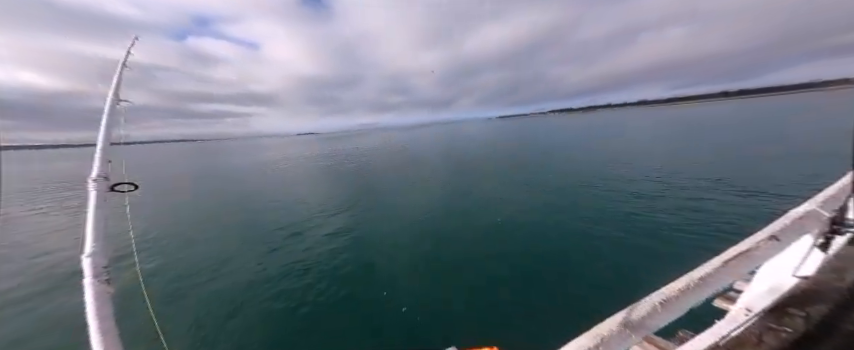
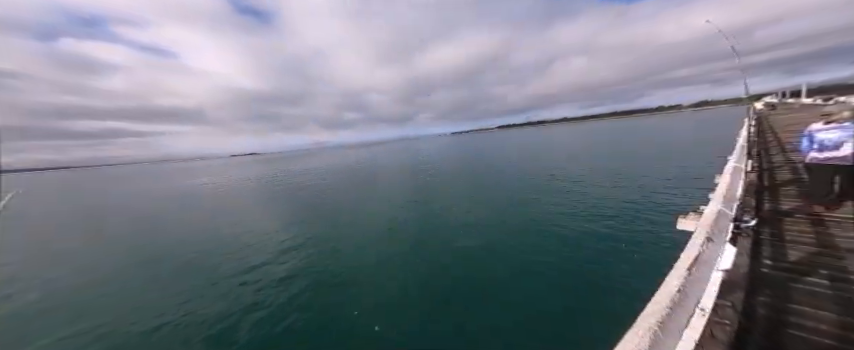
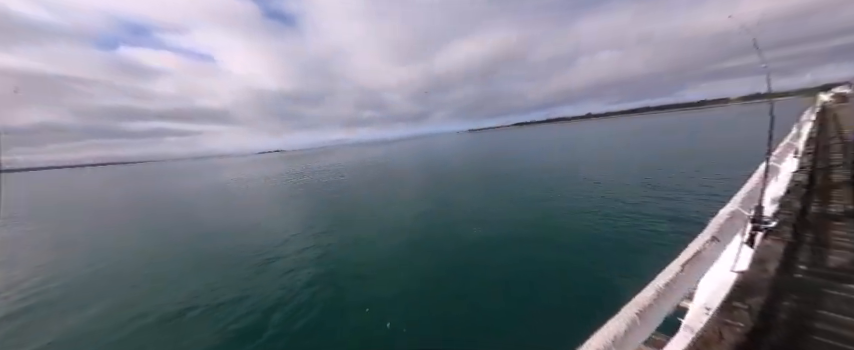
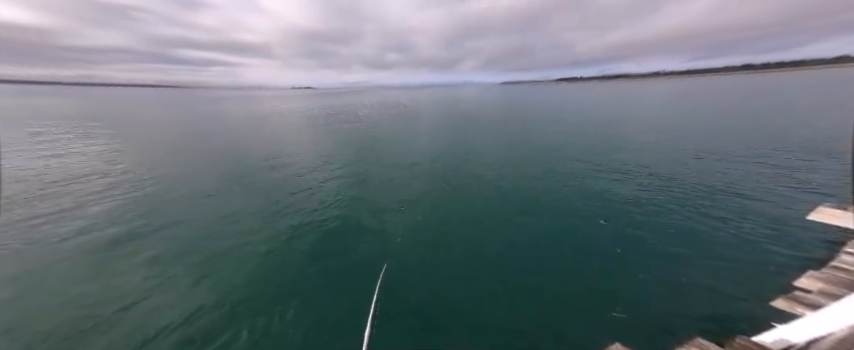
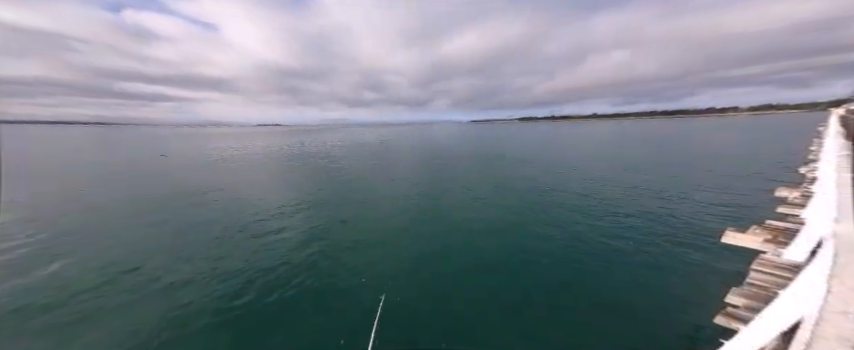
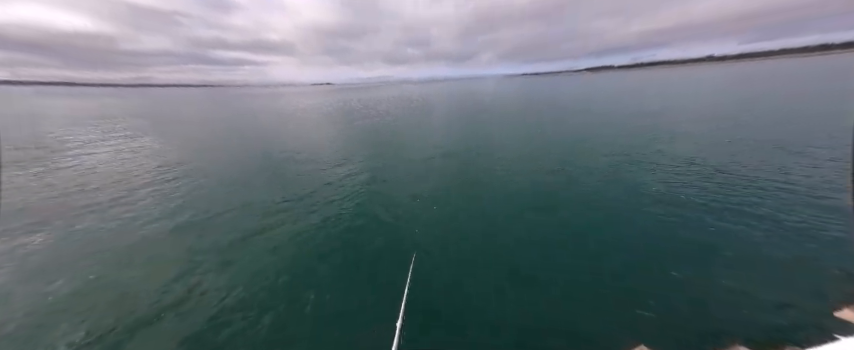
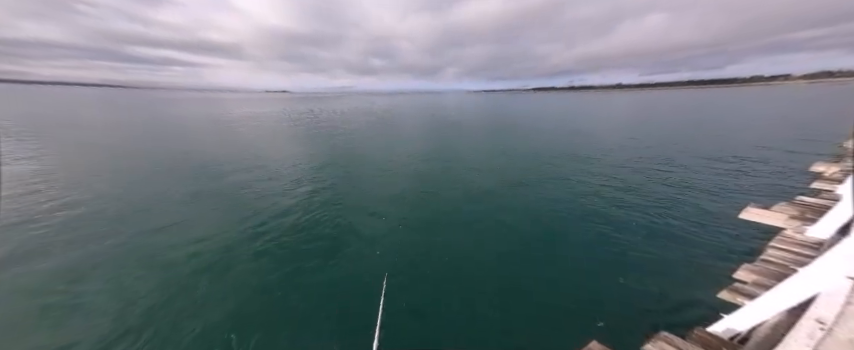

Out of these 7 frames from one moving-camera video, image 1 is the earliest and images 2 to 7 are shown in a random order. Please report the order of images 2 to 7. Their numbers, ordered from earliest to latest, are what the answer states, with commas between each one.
3, 2, 5, 7, 4, 6
